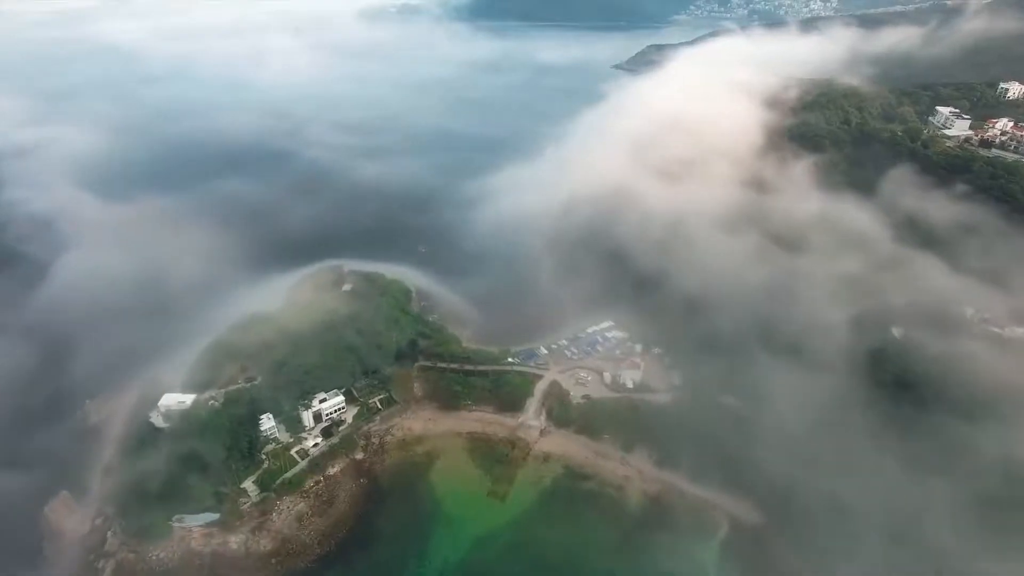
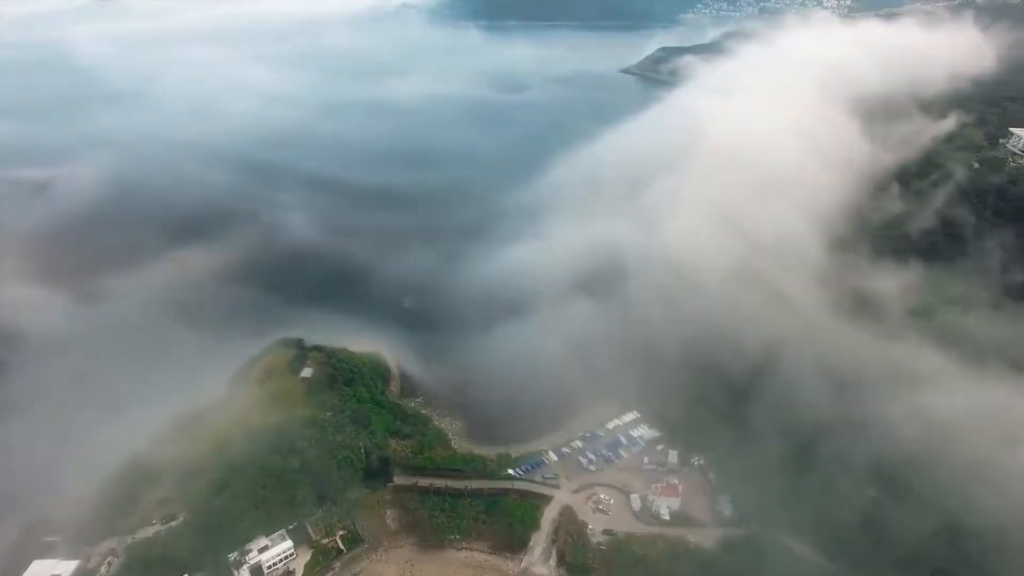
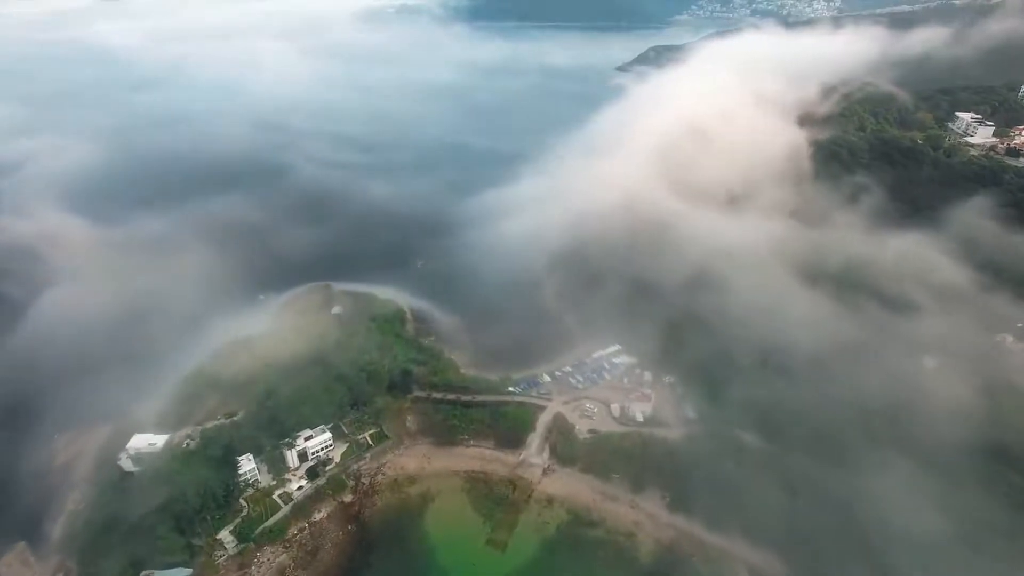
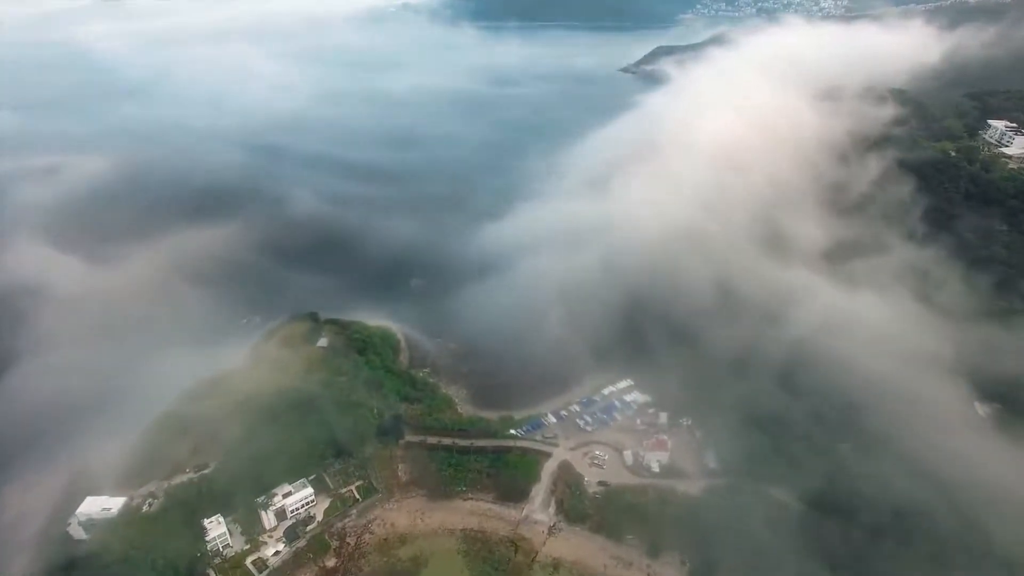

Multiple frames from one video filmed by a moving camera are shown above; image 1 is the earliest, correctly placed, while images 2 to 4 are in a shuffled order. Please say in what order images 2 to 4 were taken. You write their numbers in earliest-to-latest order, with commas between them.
3, 4, 2
